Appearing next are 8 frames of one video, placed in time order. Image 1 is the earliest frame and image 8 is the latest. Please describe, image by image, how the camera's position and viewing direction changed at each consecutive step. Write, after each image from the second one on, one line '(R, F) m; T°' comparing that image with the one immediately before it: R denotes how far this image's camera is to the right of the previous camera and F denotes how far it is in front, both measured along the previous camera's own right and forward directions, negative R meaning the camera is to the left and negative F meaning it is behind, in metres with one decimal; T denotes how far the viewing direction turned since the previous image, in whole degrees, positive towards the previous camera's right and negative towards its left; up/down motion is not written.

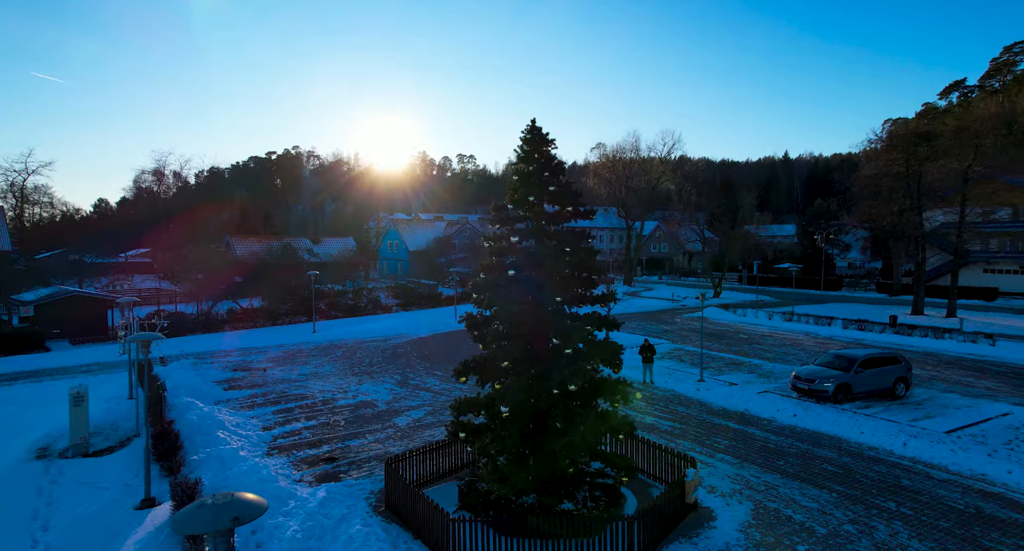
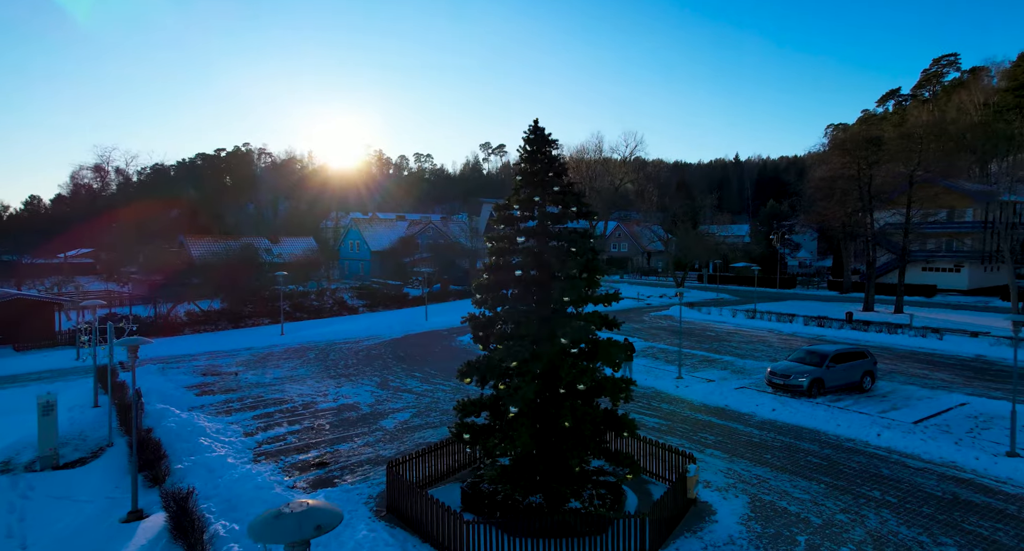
(-0.8, +0.1) m; +4°
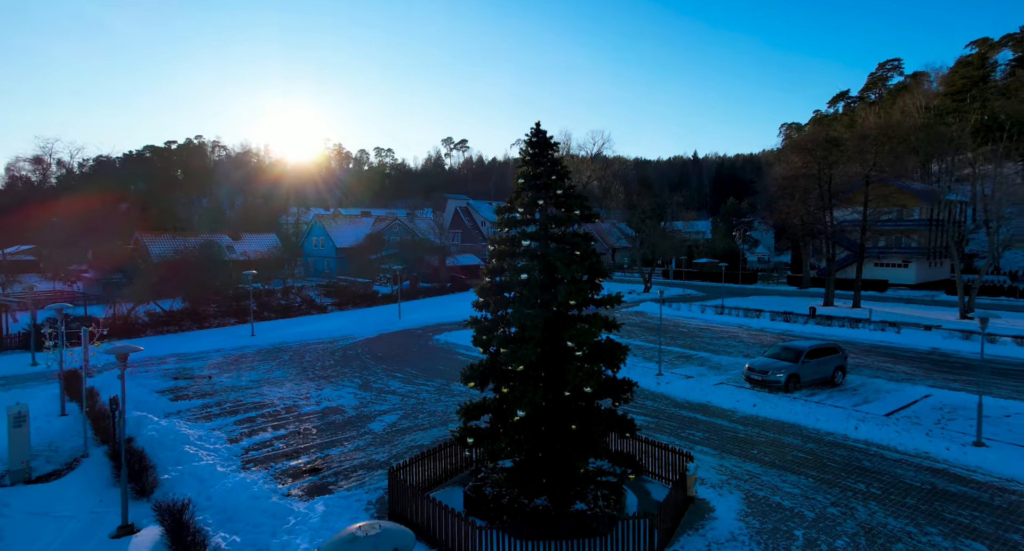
(-0.7, +0.1) m; +4°
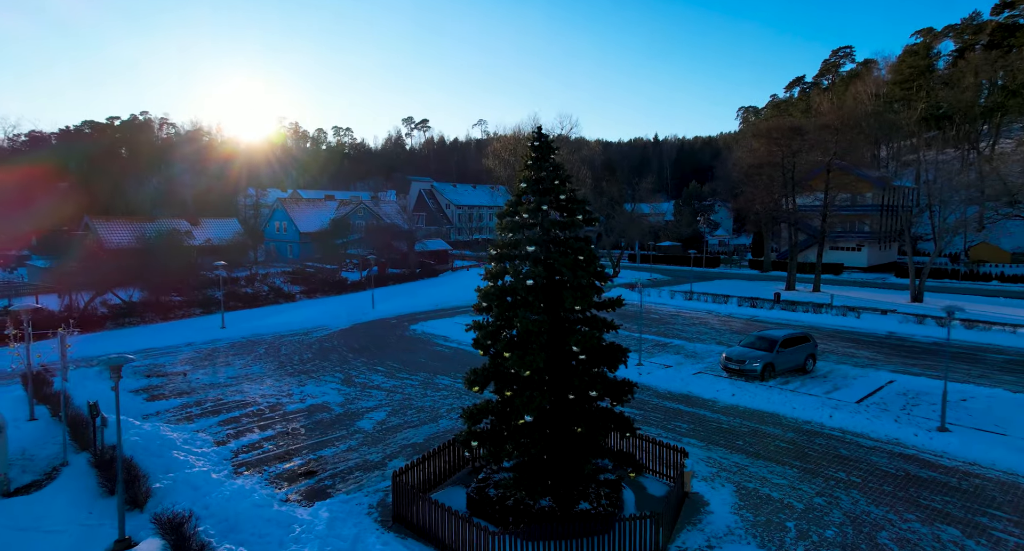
(-0.7, 0.0) m; +4°
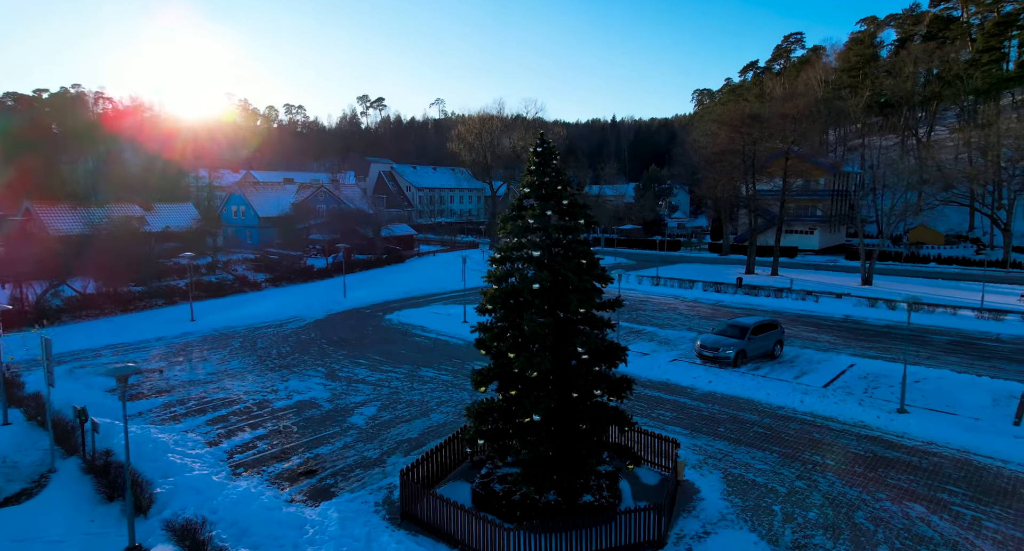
(-0.8, -0.2) m; +4°
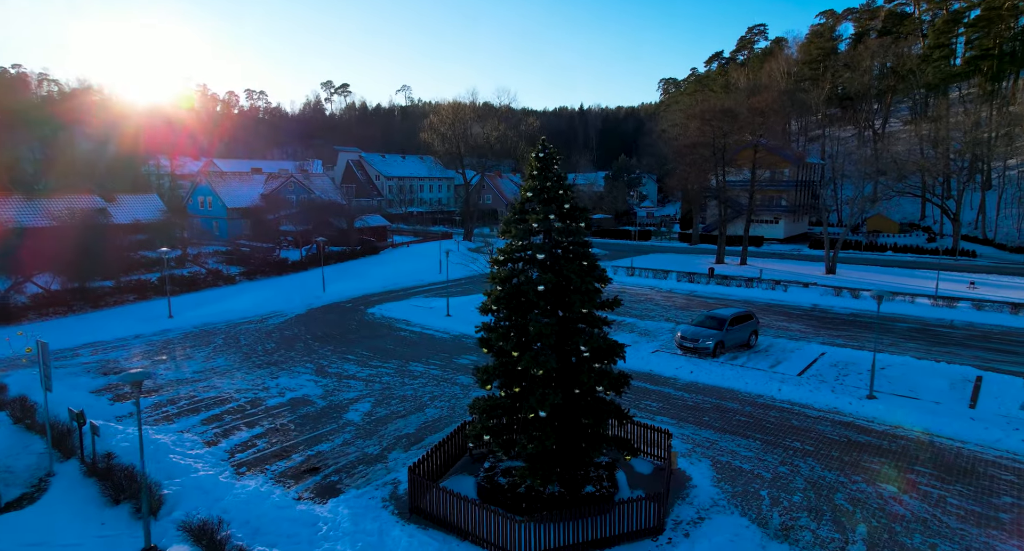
(-0.6, -0.3) m; +3°
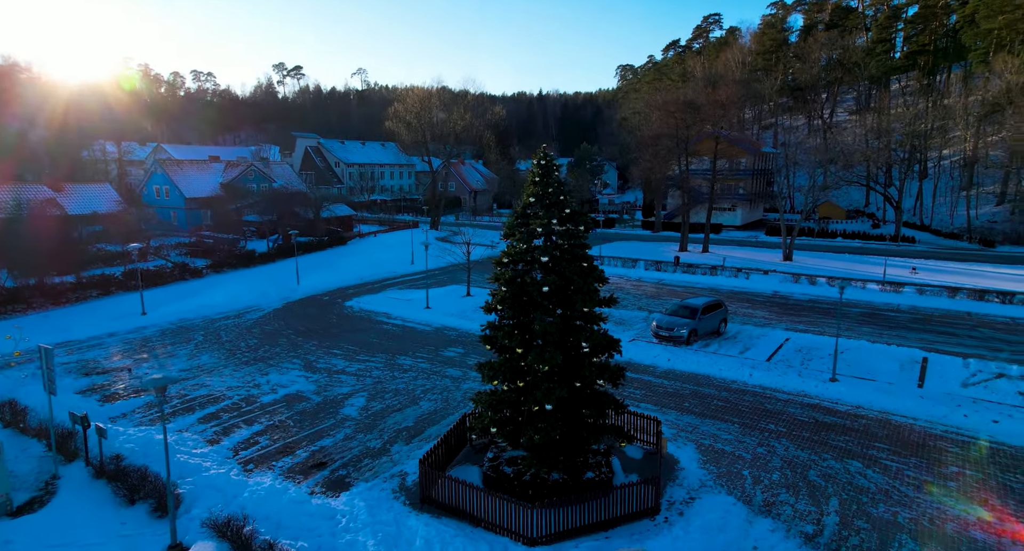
(-0.8, -0.5) m; +4°
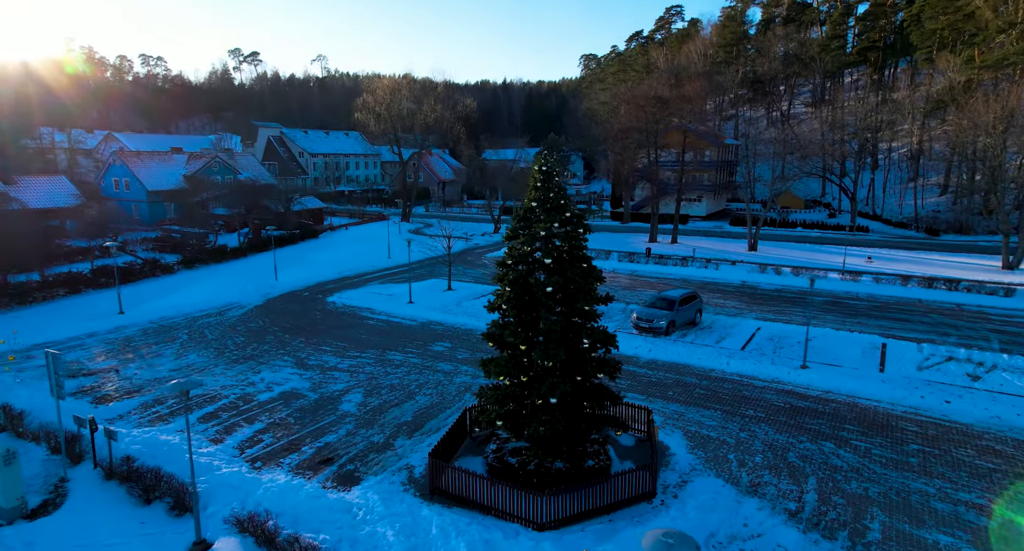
(-0.7, -0.5) m; +3°
